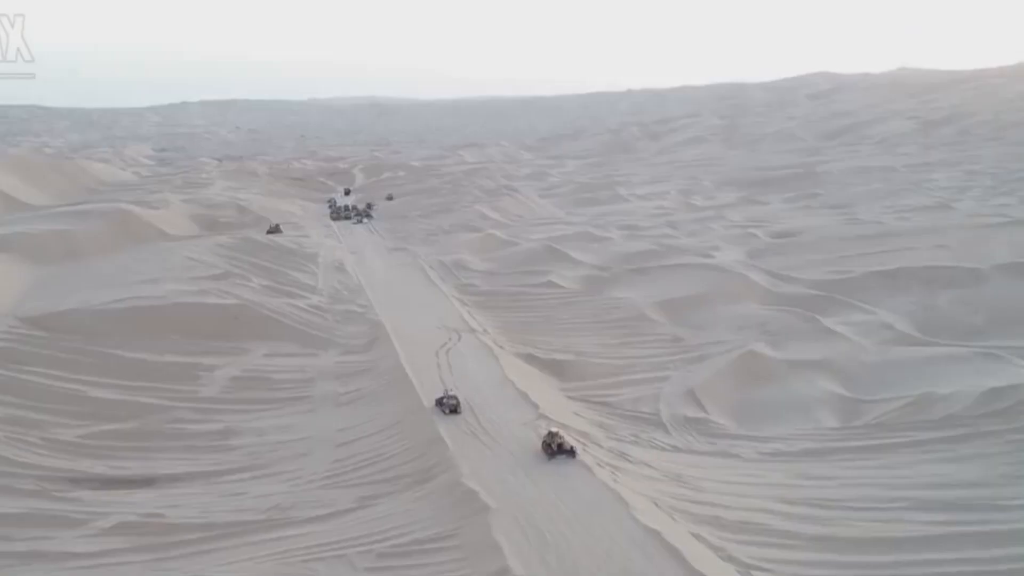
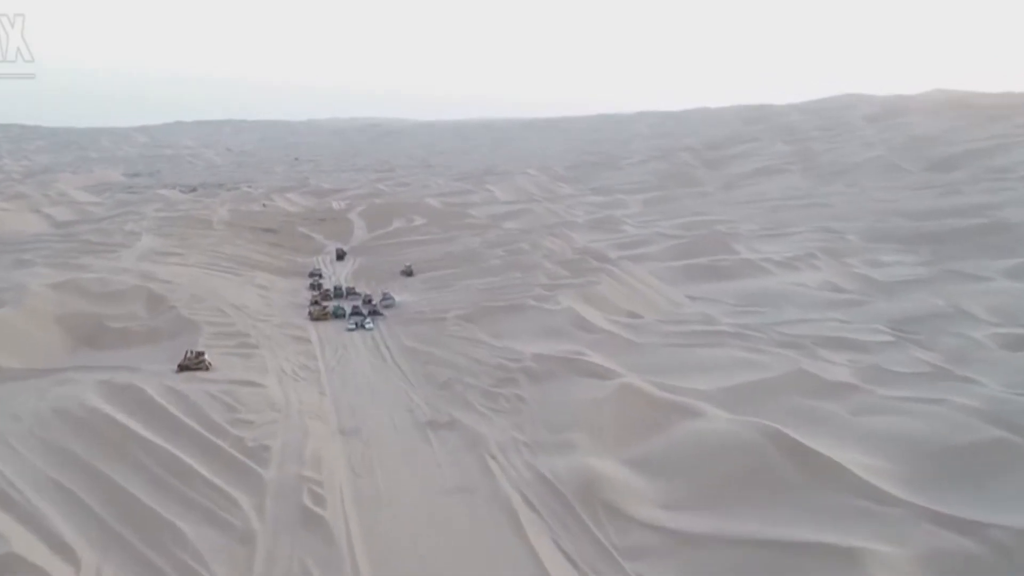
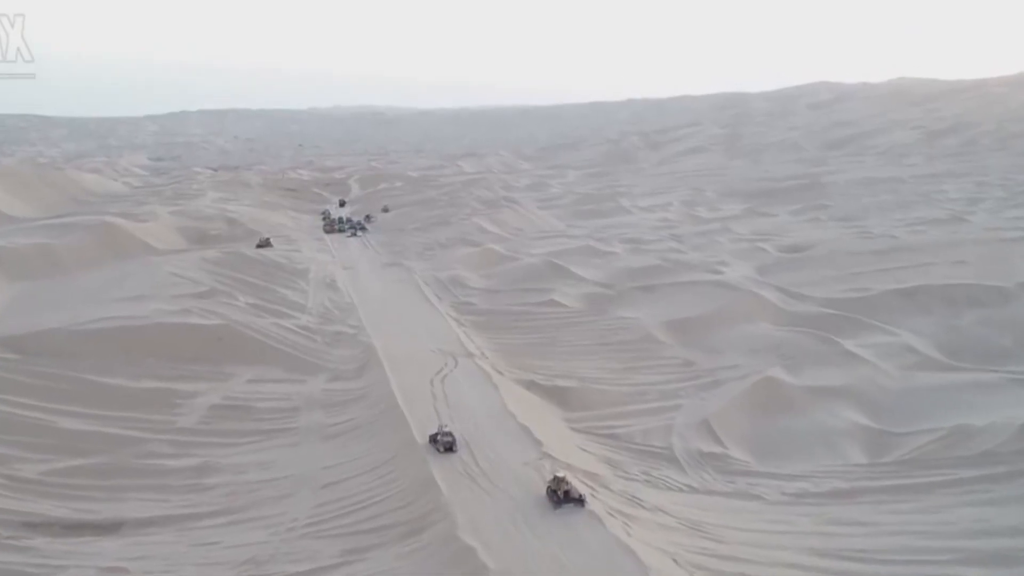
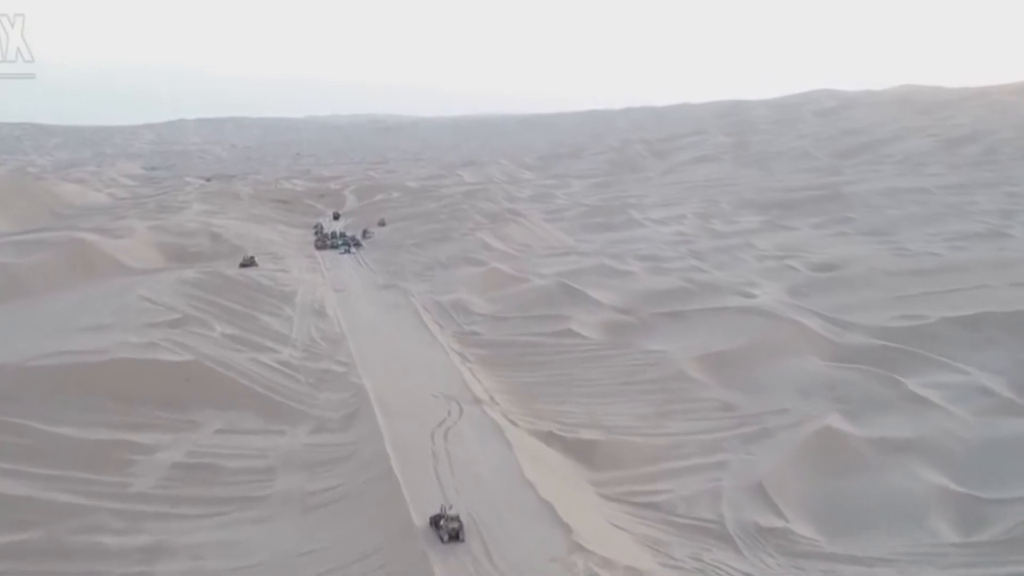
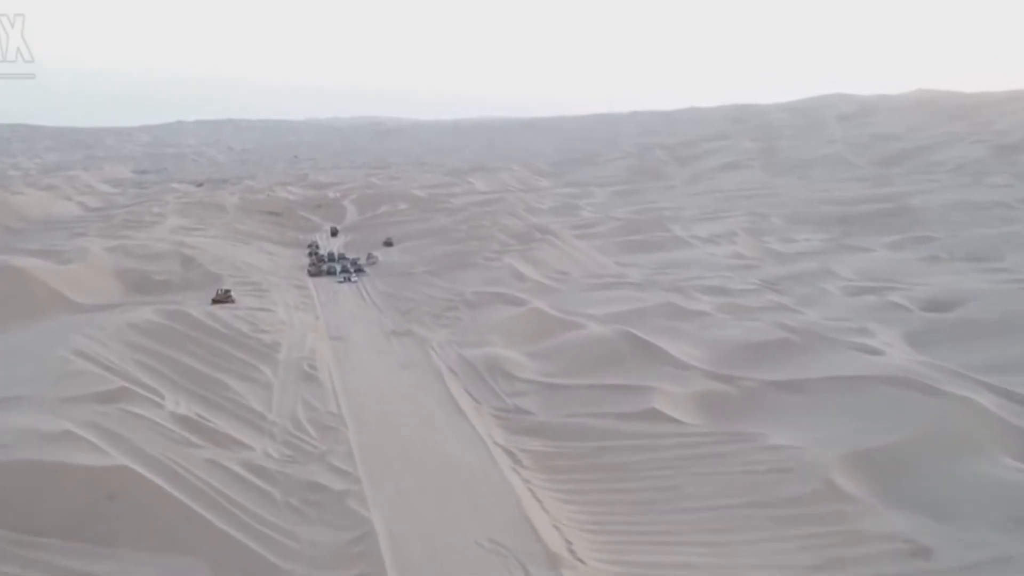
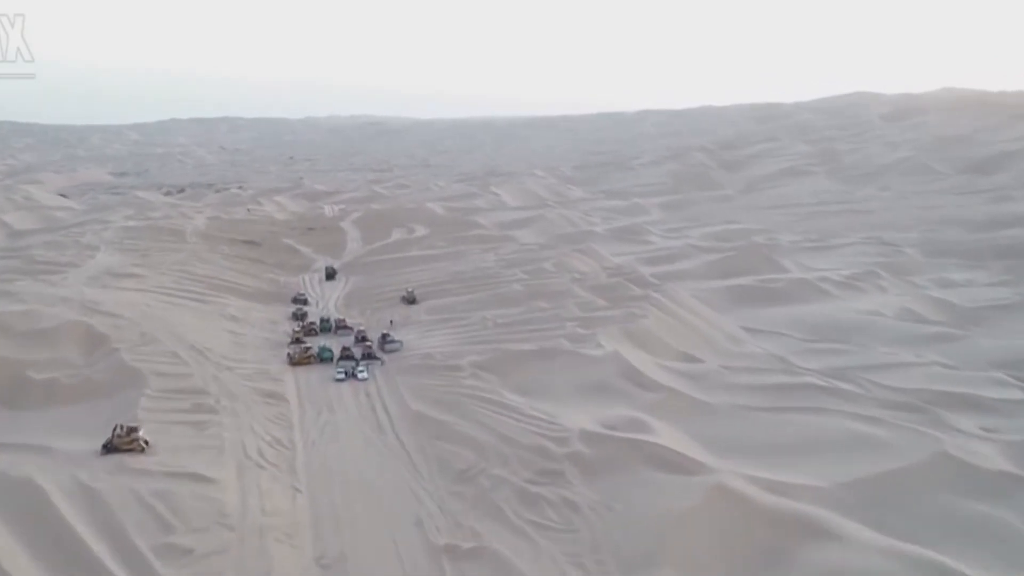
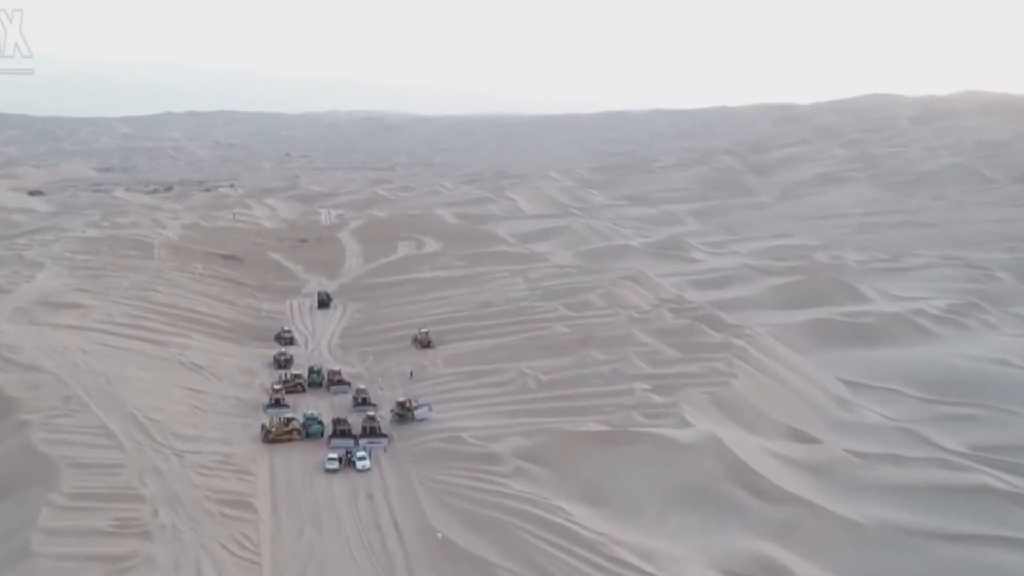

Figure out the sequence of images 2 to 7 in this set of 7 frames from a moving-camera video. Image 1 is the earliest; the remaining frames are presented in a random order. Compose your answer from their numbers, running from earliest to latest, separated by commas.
3, 4, 5, 2, 6, 7
